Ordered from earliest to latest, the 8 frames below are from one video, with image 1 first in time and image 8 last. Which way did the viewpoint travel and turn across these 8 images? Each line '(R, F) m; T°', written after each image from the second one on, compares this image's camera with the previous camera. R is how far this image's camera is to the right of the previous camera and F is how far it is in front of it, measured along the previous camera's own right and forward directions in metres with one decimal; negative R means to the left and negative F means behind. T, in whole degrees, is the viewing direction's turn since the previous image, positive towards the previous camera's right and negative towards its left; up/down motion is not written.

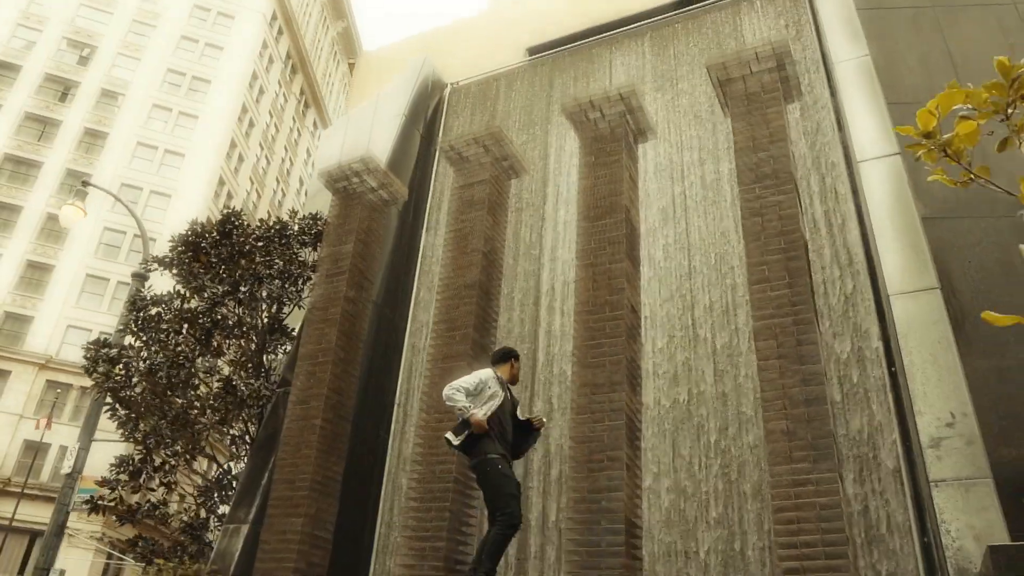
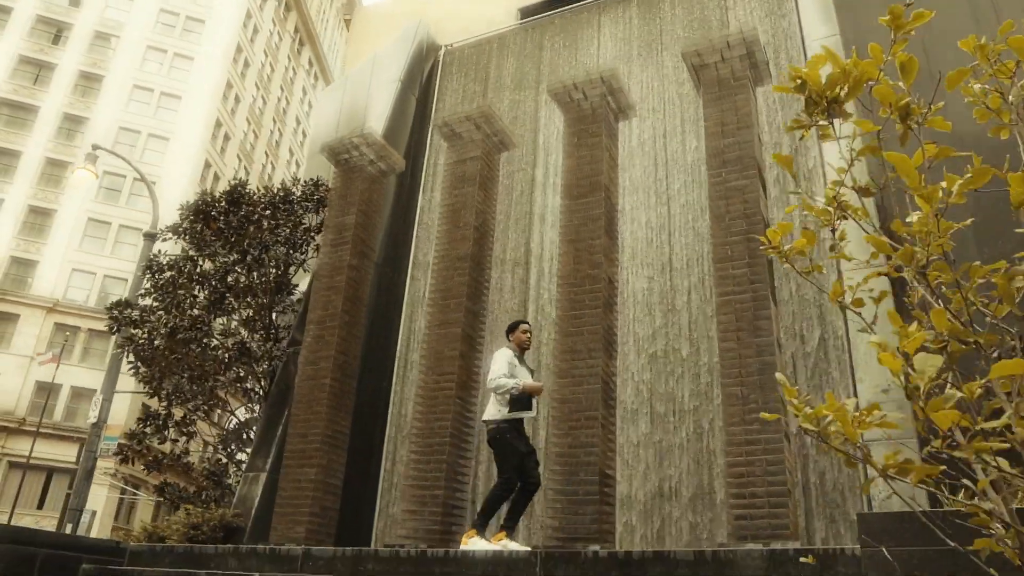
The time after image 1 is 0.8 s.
(+0.1, -0.8) m; 0°
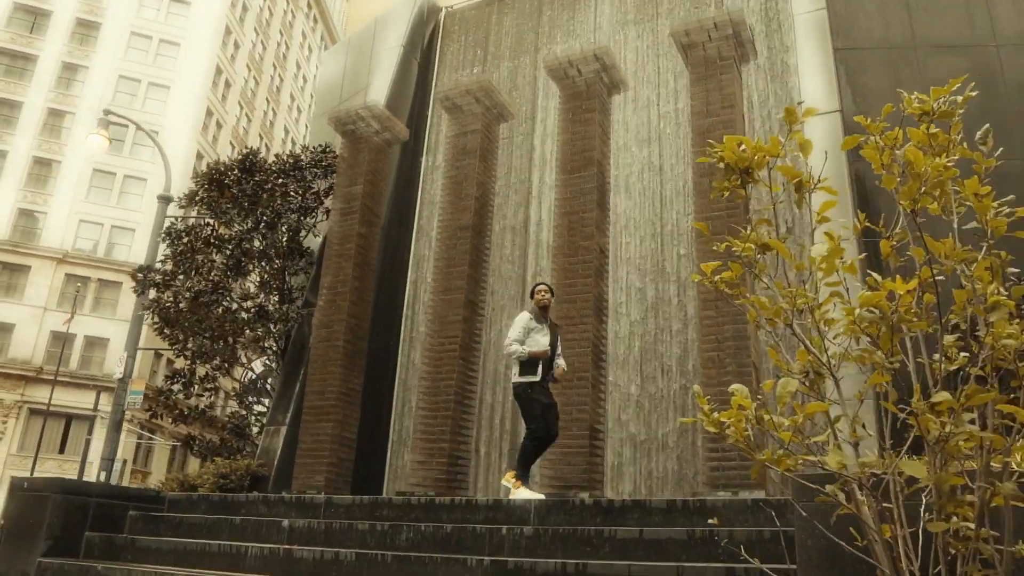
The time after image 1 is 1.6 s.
(+0.1, -0.7) m; 0°
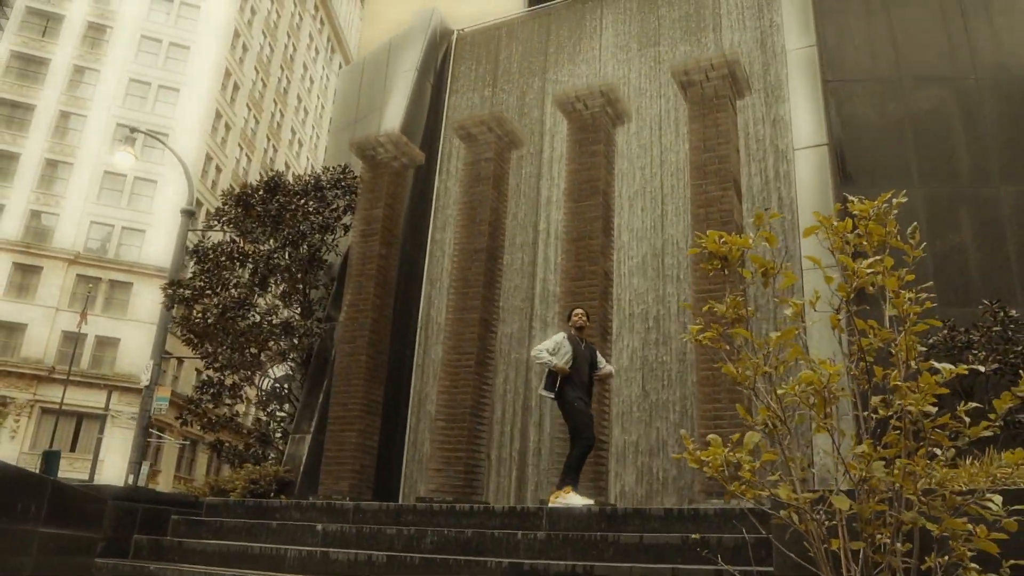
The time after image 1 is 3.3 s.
(-0.1, -0.8) m; 0°
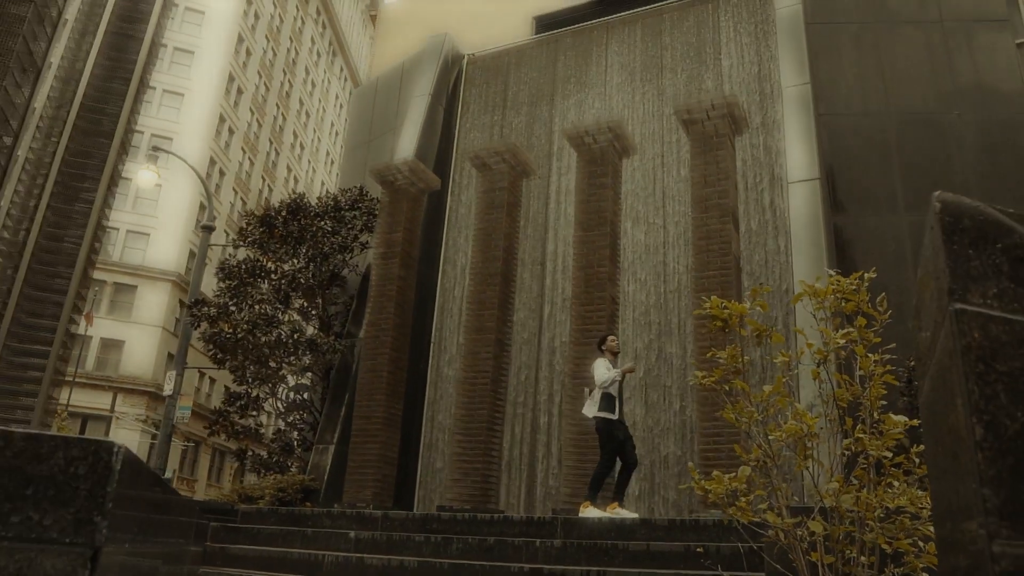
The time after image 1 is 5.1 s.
(-0.2, -0.8) m; 0°
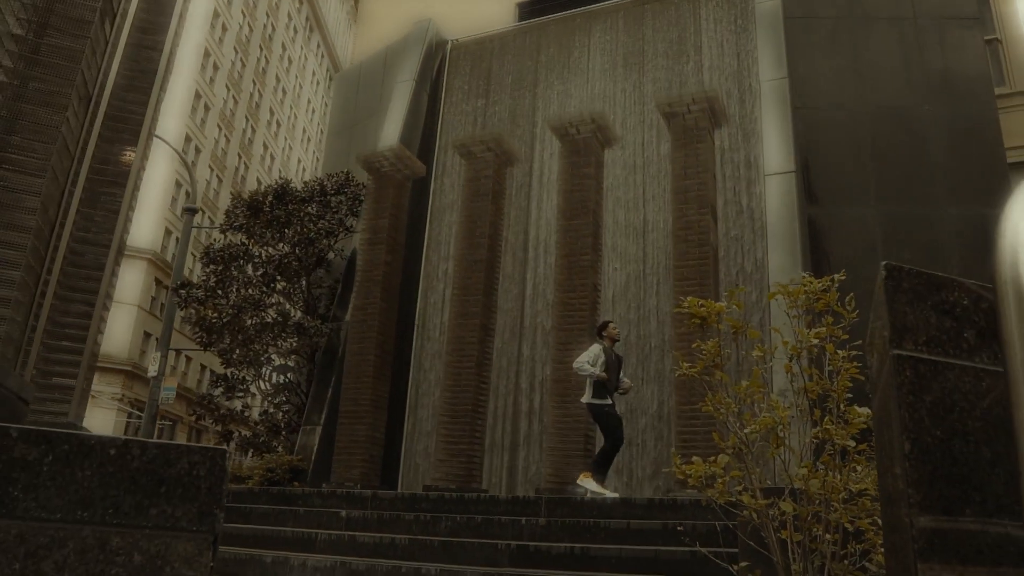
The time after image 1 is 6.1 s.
(-0.1, -0.3) m; +2°
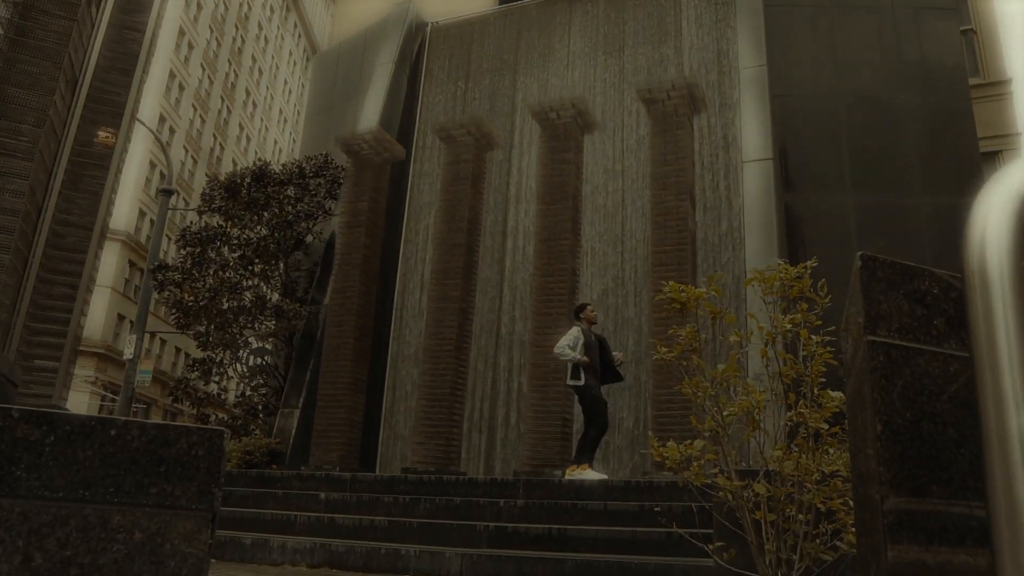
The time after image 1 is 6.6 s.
(0.0, 0.0) m; +2°
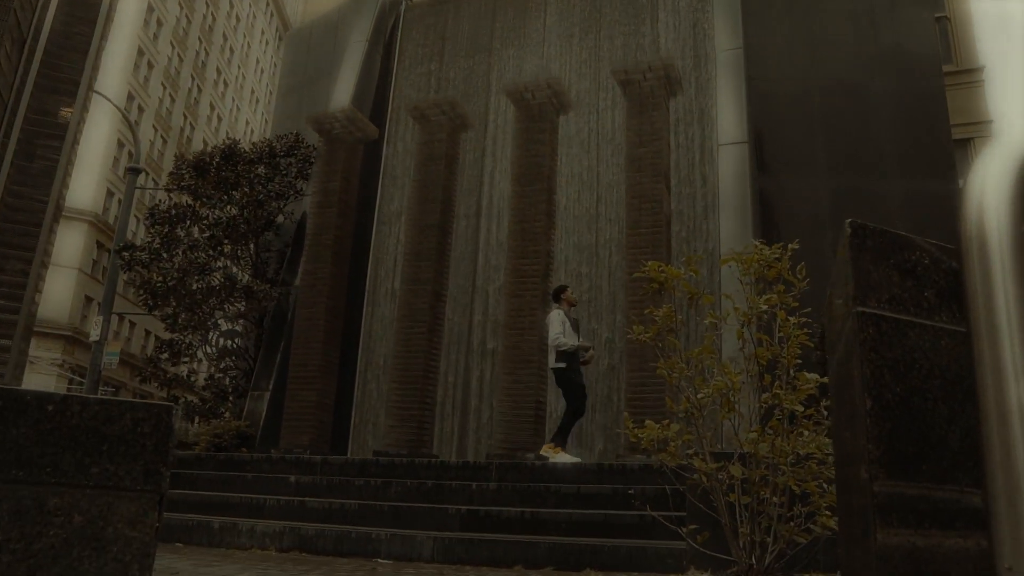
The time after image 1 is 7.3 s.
(0.0, +0.1) m; +2°
